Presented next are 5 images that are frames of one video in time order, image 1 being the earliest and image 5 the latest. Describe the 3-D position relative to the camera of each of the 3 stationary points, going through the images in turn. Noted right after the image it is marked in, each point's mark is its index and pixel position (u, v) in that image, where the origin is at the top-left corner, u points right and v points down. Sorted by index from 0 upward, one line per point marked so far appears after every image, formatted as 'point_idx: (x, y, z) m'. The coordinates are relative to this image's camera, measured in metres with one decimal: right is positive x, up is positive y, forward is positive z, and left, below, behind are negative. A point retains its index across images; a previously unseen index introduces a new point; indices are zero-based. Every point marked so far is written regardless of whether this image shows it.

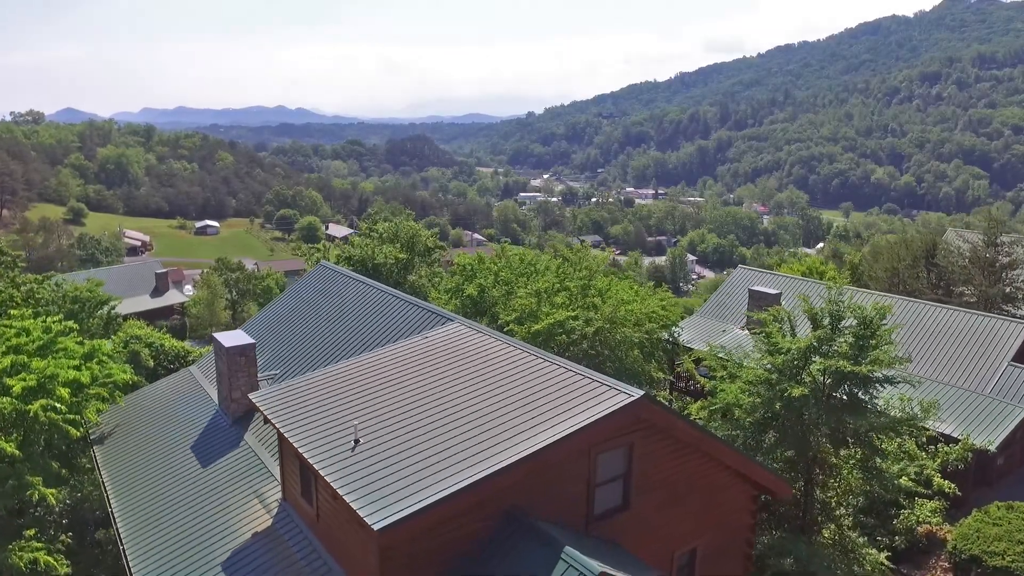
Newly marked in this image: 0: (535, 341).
0: (+0.4, -1.0, +12.6) m
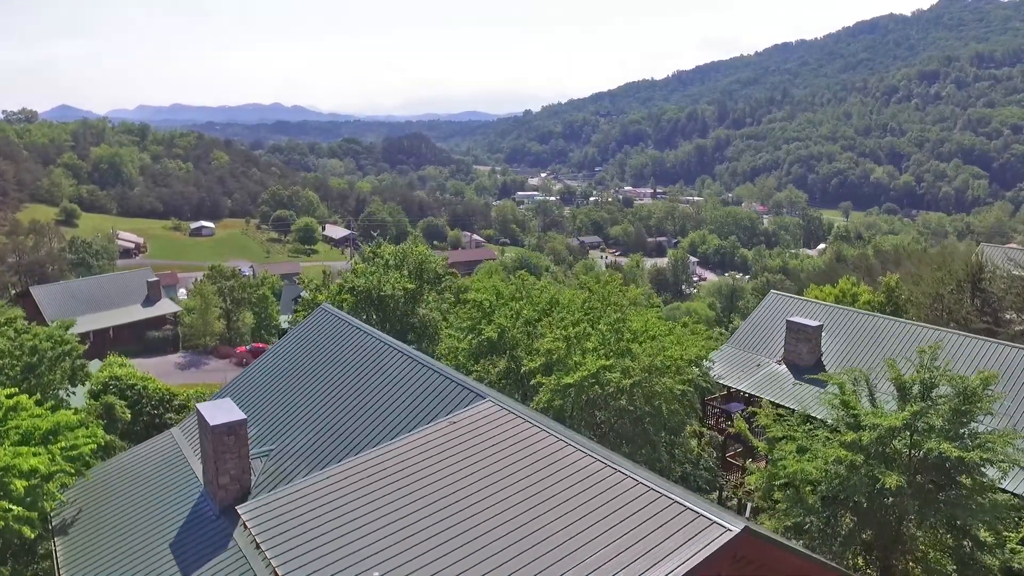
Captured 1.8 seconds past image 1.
0: (+0.9, -1.7, +11.2) m
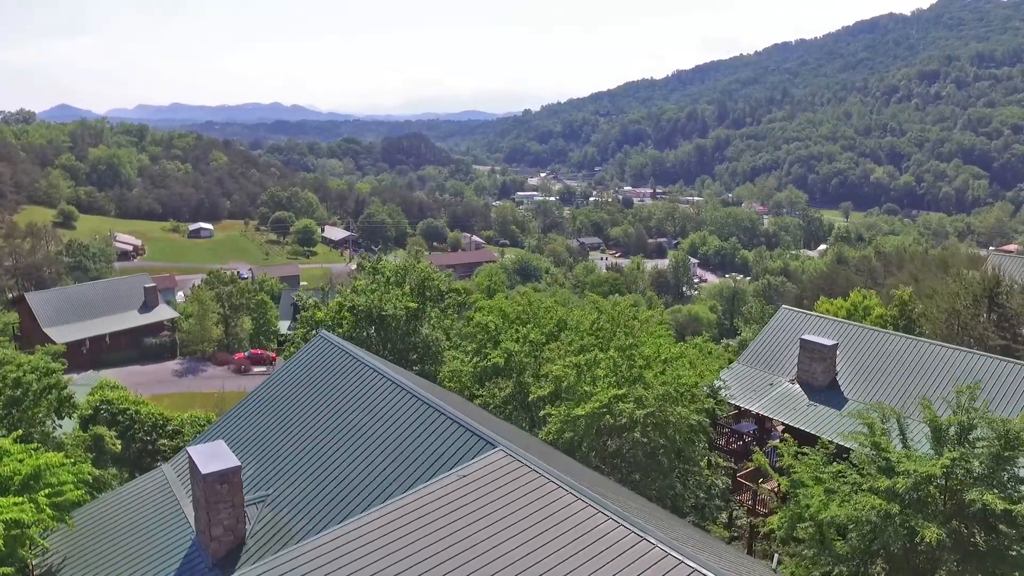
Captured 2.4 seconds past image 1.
0: (+1.0, -2.2, +10.7) m
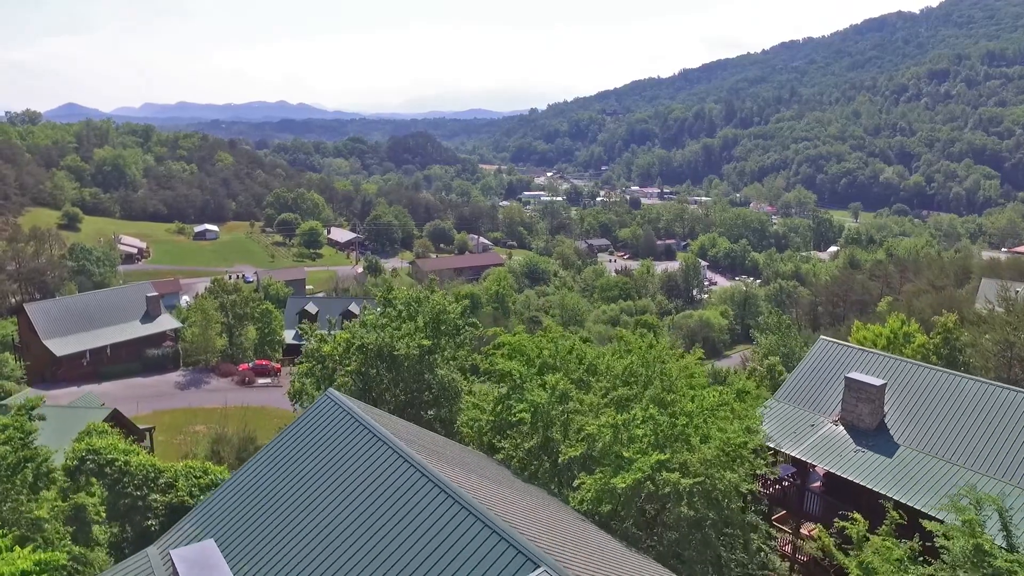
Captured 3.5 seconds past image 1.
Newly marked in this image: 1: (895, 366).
0: (+1.4, -2.9, +9.5) m
1: (+8.3, -1.7, +14.8) m
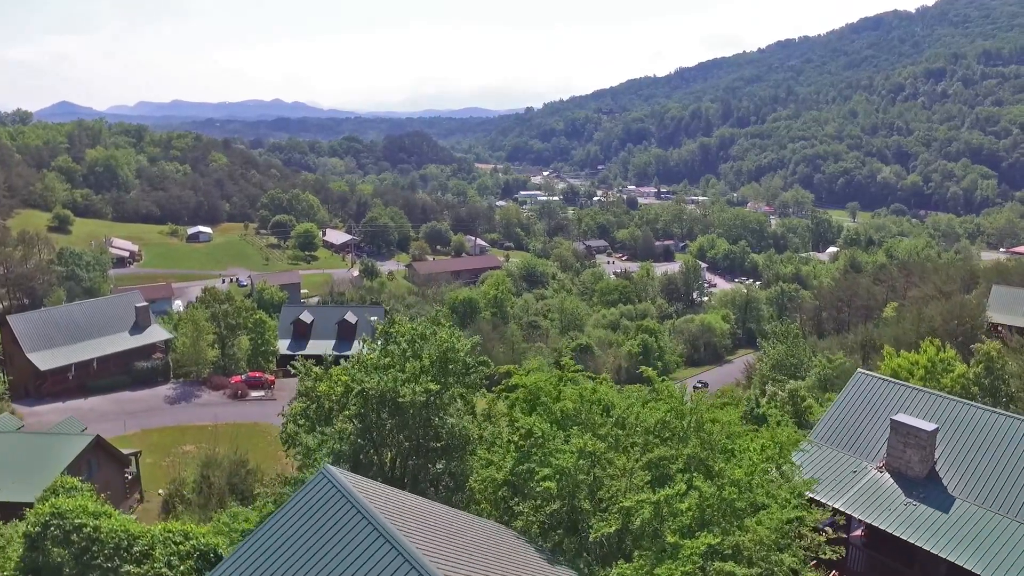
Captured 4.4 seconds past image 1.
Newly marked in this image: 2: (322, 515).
0: (+1.7, -3.6, +8.2) m
1: (+8.6, -2.3, +13.6) m
2: (-2.0, -2.5, +7.1) m
